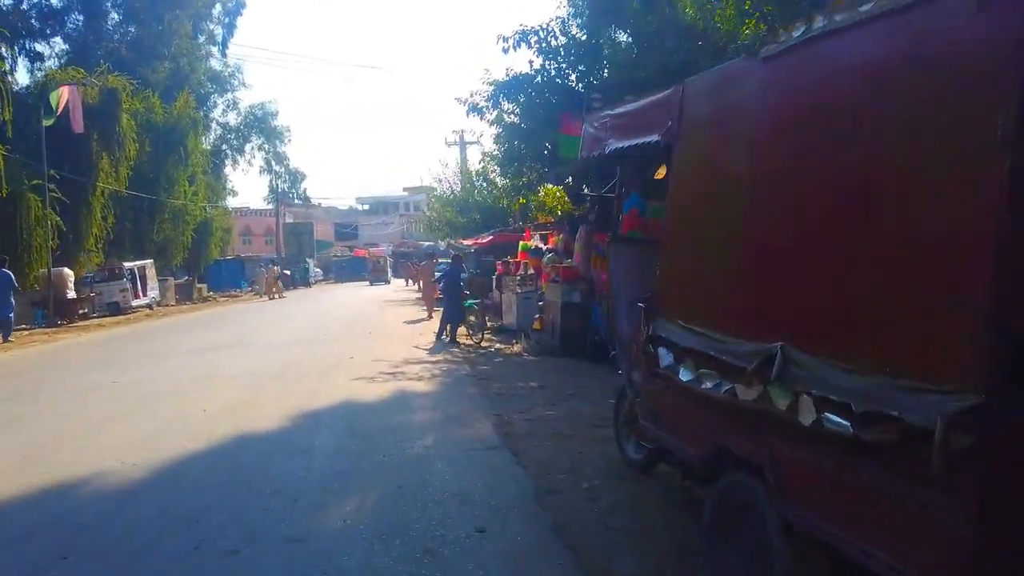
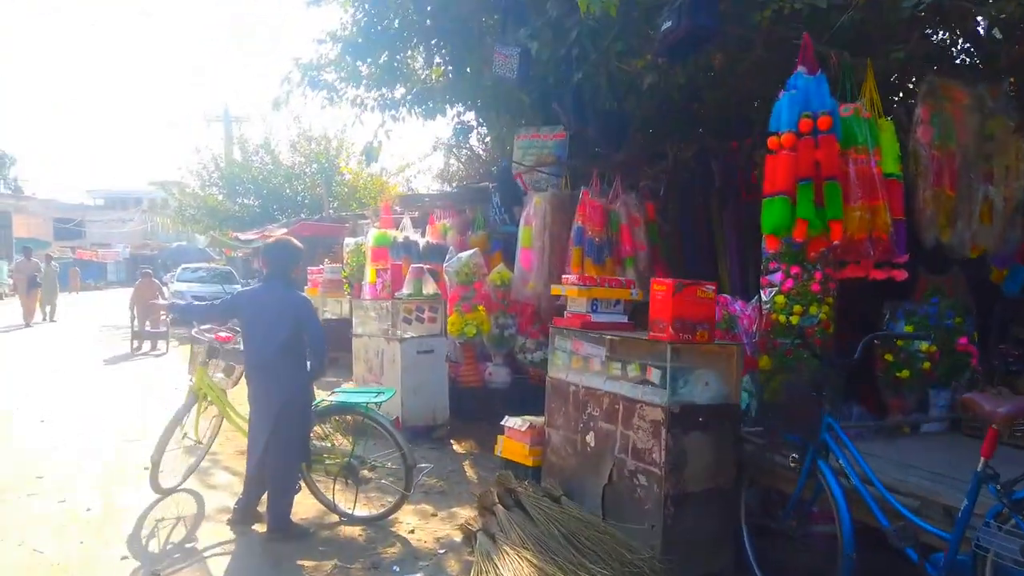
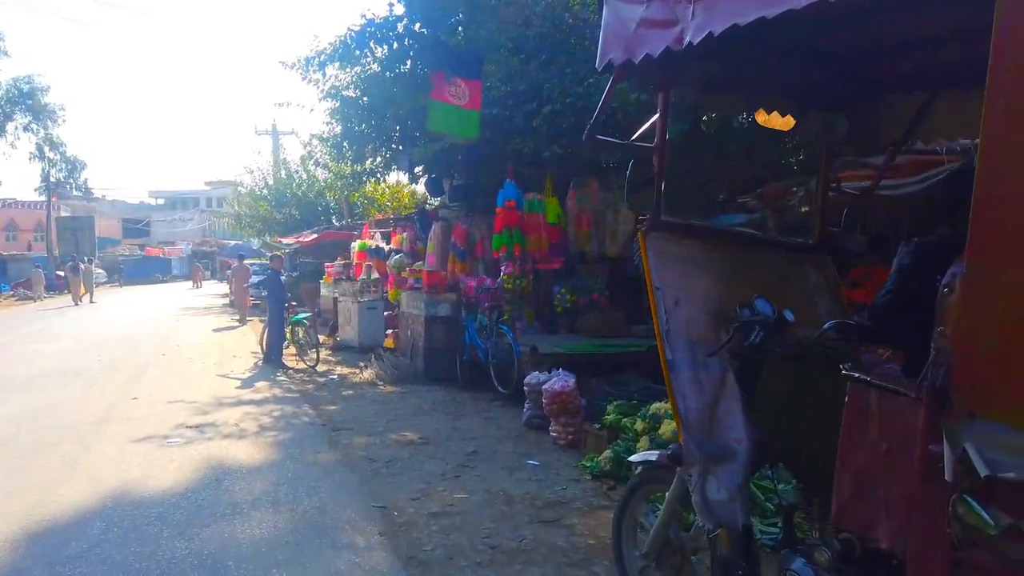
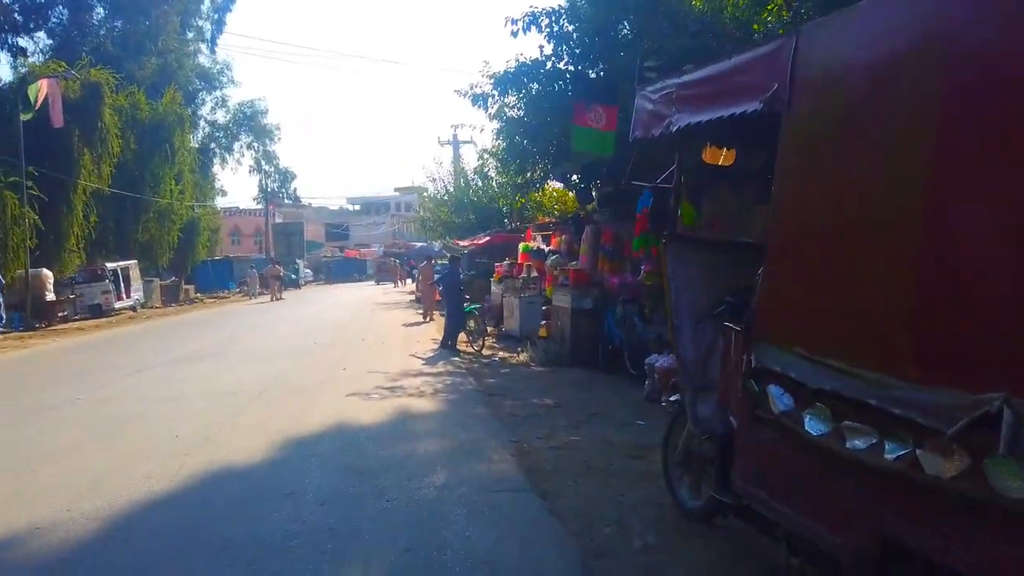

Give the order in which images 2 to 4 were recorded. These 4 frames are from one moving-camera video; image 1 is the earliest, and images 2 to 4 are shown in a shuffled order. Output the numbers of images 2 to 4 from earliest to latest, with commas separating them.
4, 3, 2
